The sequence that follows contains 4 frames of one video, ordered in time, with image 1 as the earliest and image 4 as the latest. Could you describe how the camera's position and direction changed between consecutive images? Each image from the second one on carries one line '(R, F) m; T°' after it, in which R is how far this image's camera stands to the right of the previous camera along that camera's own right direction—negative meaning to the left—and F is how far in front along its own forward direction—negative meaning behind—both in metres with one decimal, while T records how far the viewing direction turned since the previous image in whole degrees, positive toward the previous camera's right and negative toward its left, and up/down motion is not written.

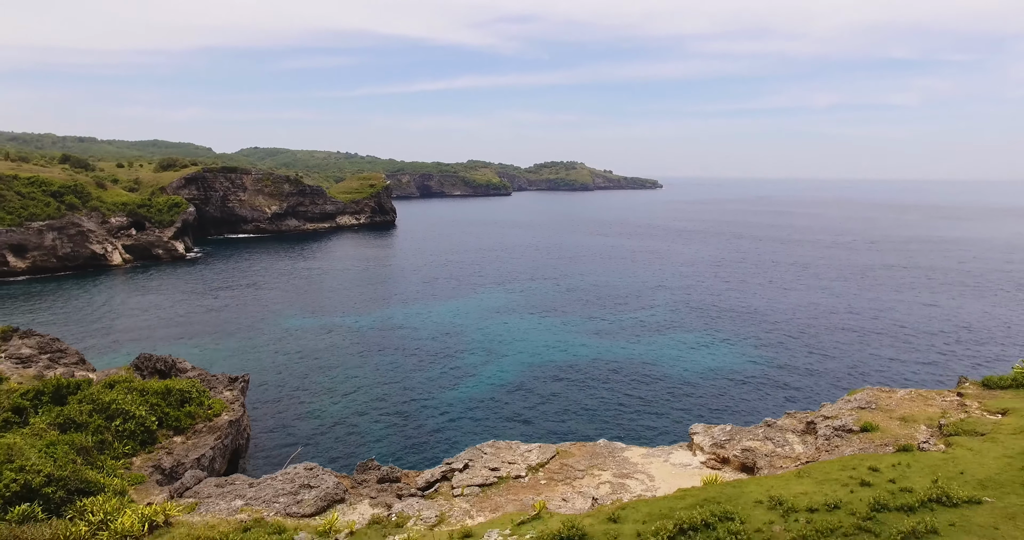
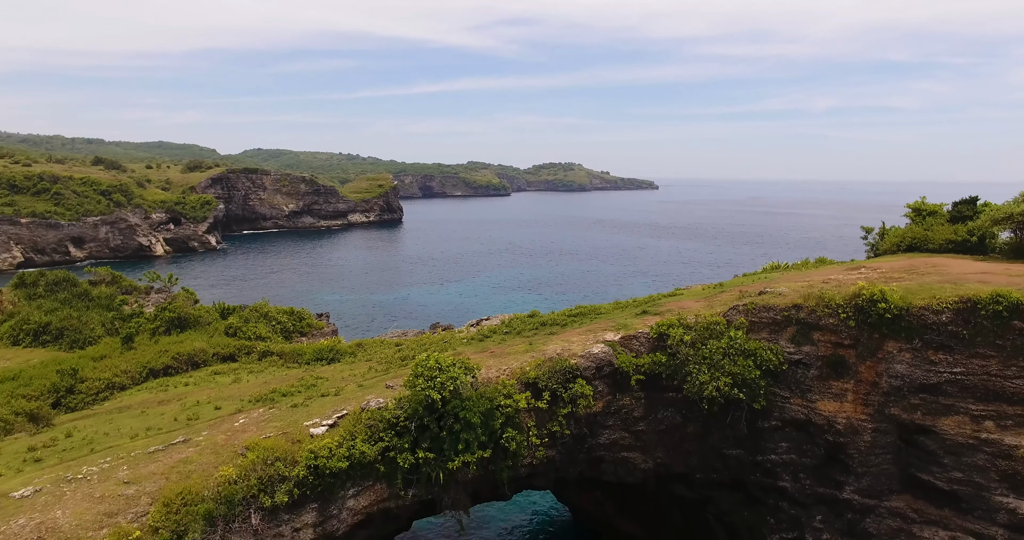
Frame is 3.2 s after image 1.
(0.0, -12.1) m; 0°
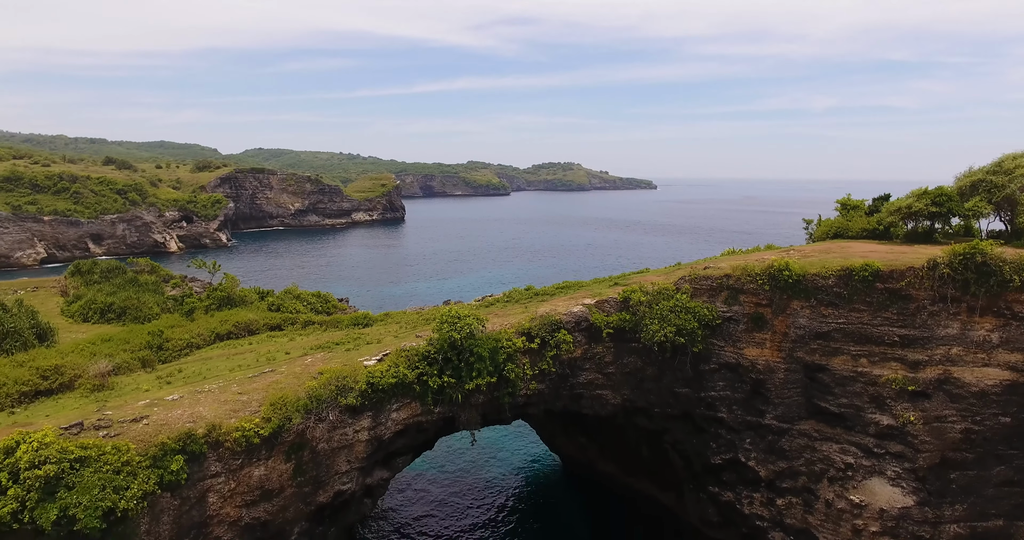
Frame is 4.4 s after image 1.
(0.0, -4.6) m; 0°
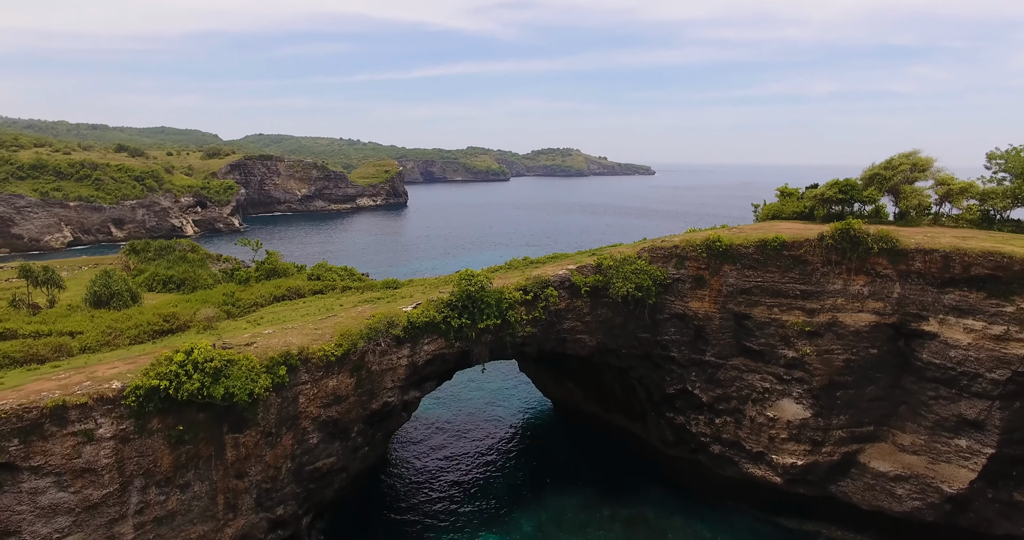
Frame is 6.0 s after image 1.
(0.0, -5.9) m; 0°
